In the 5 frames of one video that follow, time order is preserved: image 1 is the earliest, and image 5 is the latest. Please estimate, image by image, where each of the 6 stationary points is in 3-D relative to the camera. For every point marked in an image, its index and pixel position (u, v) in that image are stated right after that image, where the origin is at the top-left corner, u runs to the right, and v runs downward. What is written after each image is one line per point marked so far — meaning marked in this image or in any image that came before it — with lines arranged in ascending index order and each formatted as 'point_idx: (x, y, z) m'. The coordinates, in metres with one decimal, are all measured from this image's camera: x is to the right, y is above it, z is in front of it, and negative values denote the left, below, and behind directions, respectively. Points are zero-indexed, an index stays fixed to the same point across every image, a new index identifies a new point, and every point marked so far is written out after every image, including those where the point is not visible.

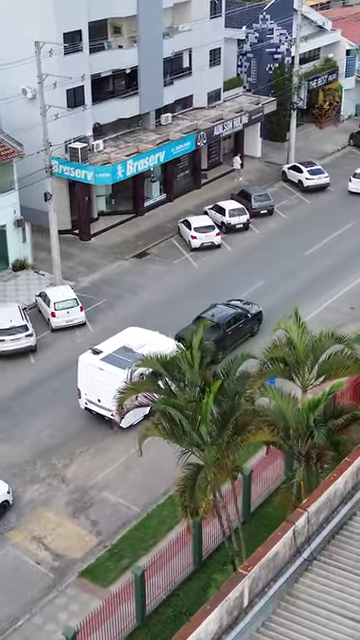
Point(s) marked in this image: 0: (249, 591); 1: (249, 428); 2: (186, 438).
0: (+1.0, -4.1, +12.7) m
1: (+1.3, -2.1, +16.6) m
2: (+0.1, -2.3, +16.5) m
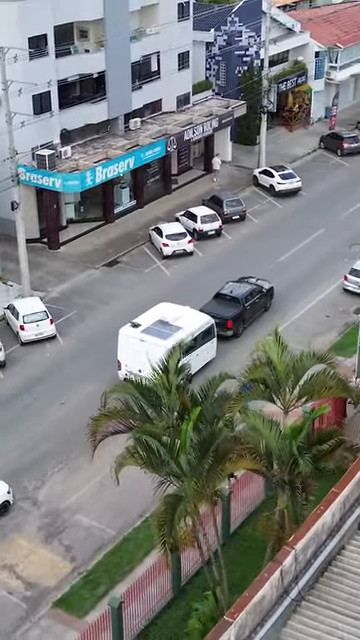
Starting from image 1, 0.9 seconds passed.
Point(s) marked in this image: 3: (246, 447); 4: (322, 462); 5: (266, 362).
0: (+0.8, -4.5, +11.9) m
1: (+0.9, -2.5, +15.8) m
2: (-0.3, -2.7, +15.7) m
3: (+1.2, -2.4, +15.8) m
4: (+2.7, -2.7, +16.1) m
5: (+1.8, -0.9, +17.5) m
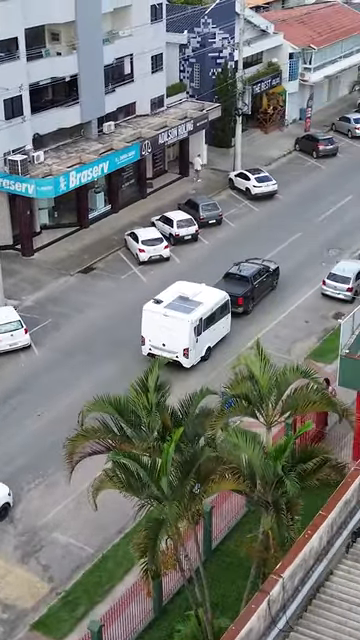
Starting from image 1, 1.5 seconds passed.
0: (+0.5, -4.8, +11.3) m
1: (+0.6, -2.8, +15.3) m
2: (-0.7, -3.0, +15.1) m
3: (+0.9, -2.6, +15.3) m
4: (+2.4, -3.0, +15.6) m
5: (+1.4, -1.2, +17.0) m
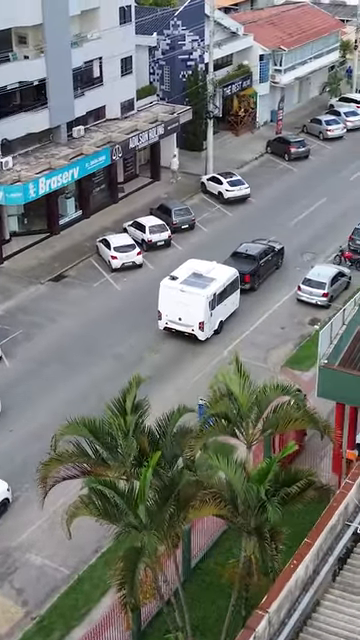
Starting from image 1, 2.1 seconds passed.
0: (+0.3, -5.1, +10.7) m
1: (+0.2, -3.1, +14.6) m
2: (-1.0, -3.4, +14.5) m
3: (+0.5, -3.0, +14.7) m
4: (+2.0, -3.2, +15.1) m
5: (+0.9, -1.5, +16.4) m
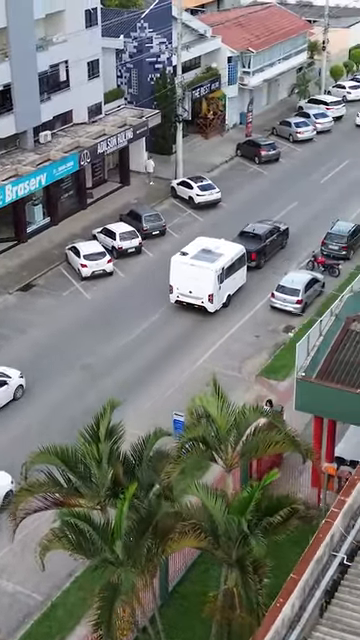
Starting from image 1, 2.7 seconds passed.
0: (+0.1, -5.4, +10.0) m
1: (-0.2, -3.5, +14.0) m
2: (-1.4, -3.8, +13.7) m
3: (+0.1, -3.3, +14.0) m
4: (+1.6, -3.6, +14.4) m
5: (+0.5, -1.8, +15.8) m
